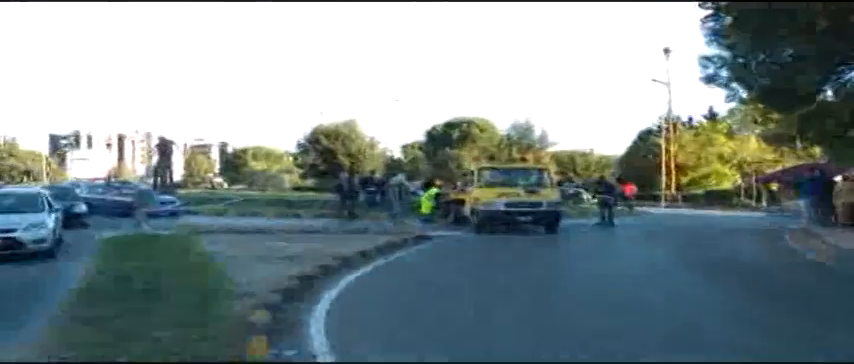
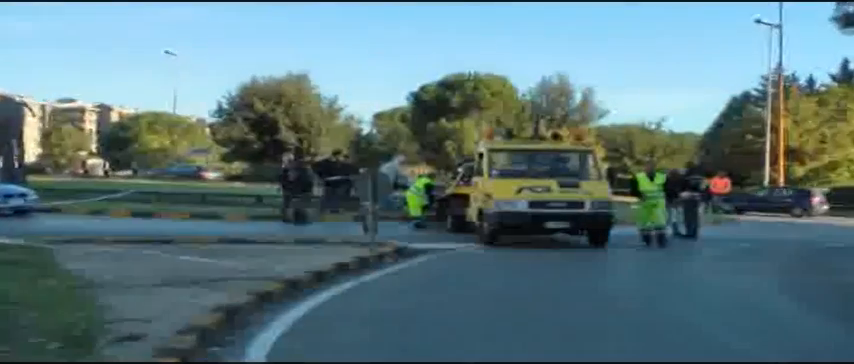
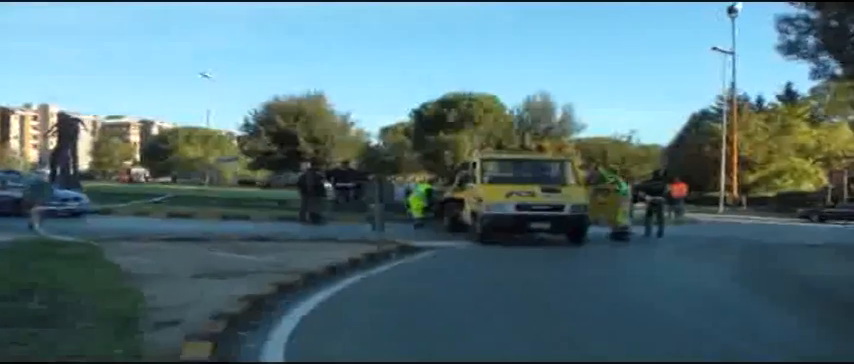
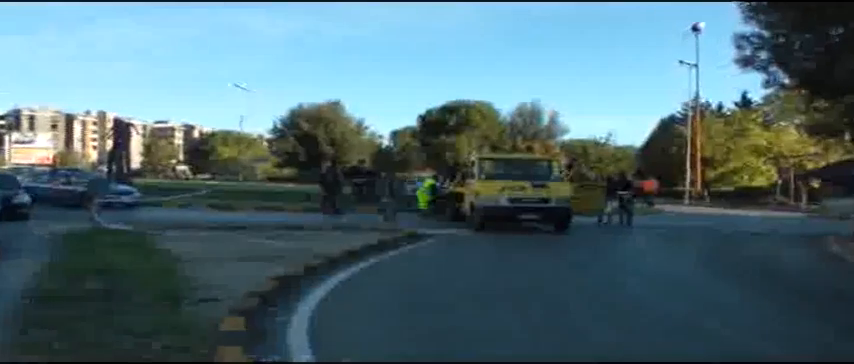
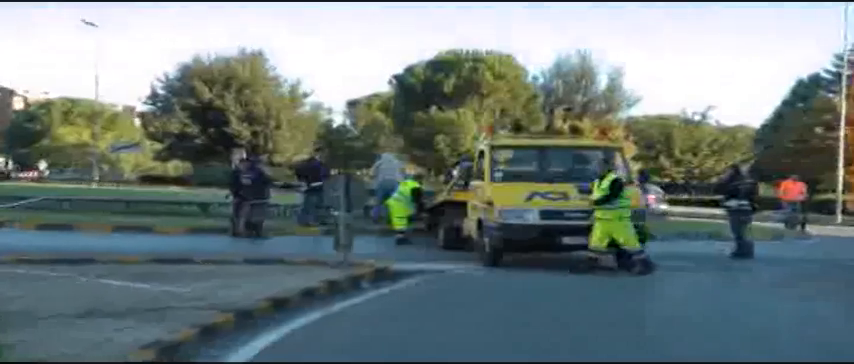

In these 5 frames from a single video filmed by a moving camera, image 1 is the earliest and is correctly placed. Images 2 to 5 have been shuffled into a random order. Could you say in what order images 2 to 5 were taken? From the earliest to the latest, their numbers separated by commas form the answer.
4, 3, 2, 5
